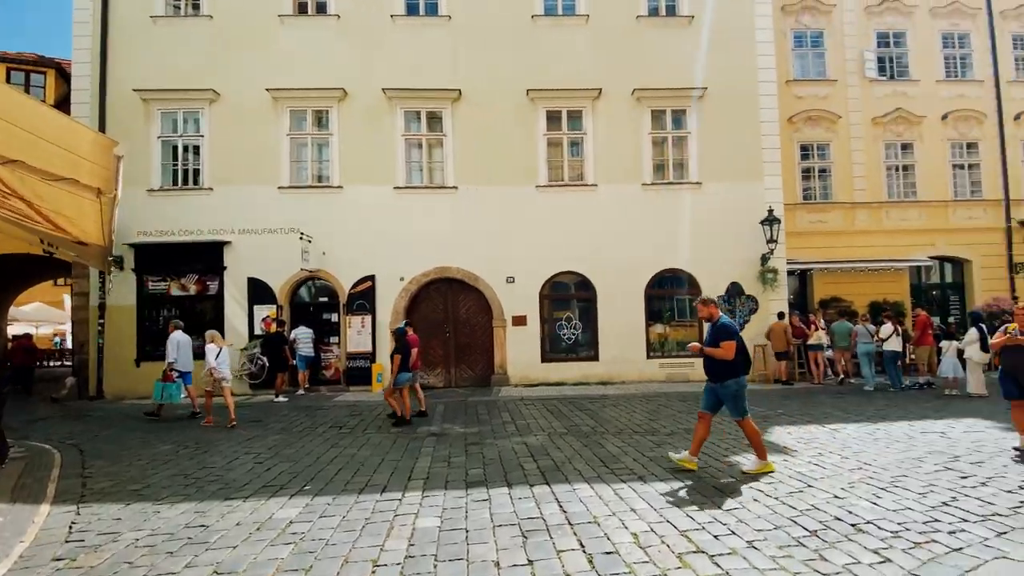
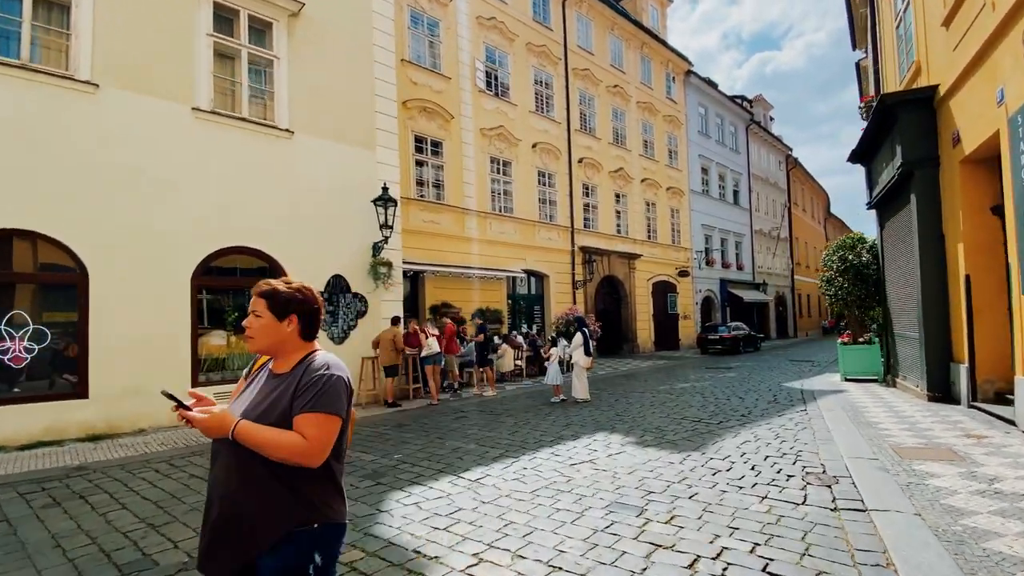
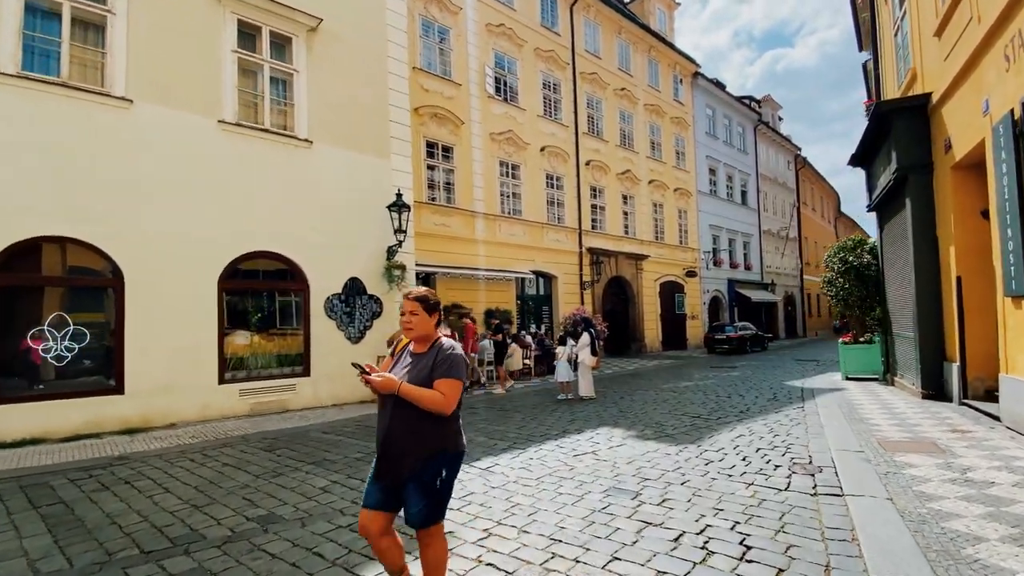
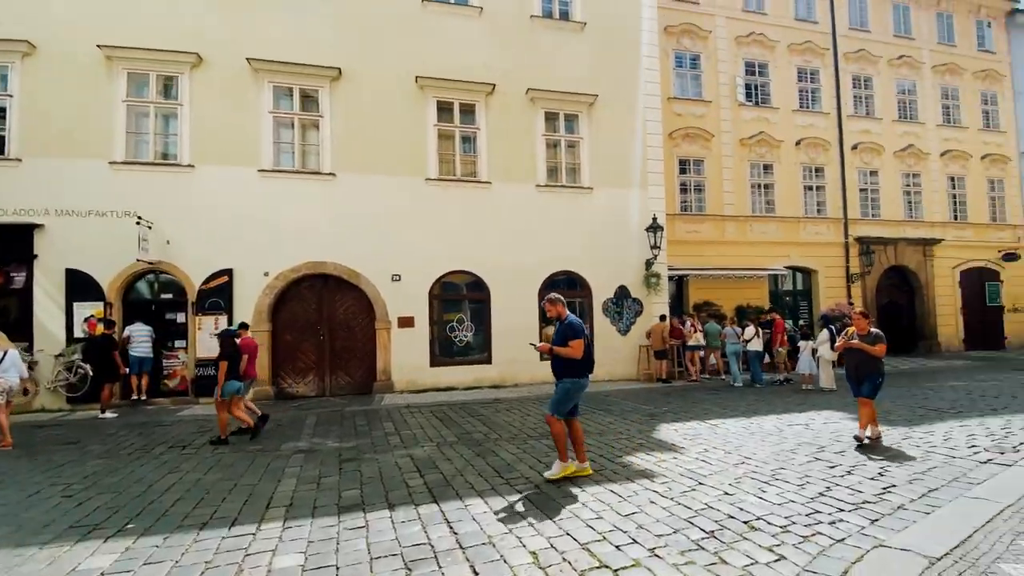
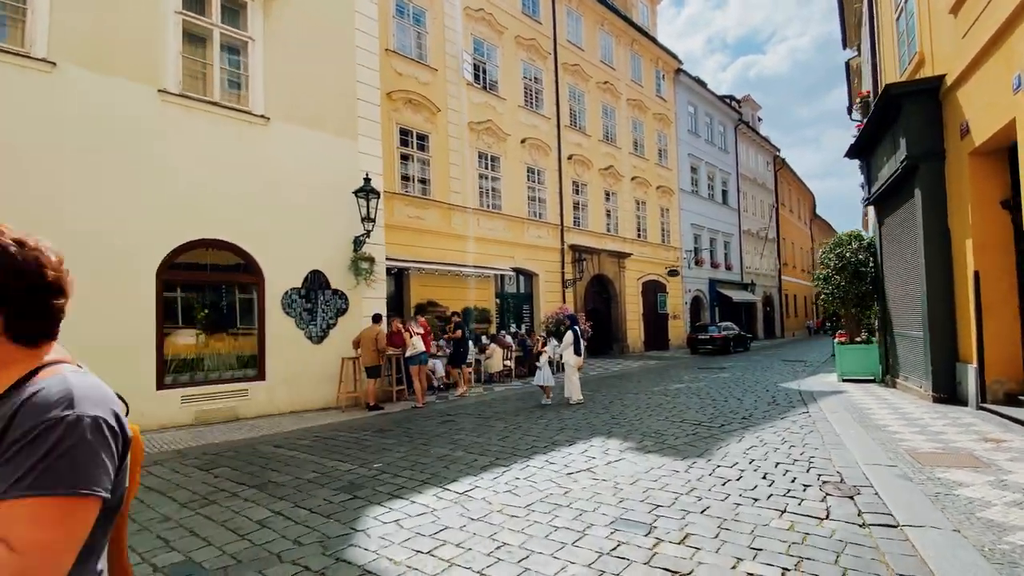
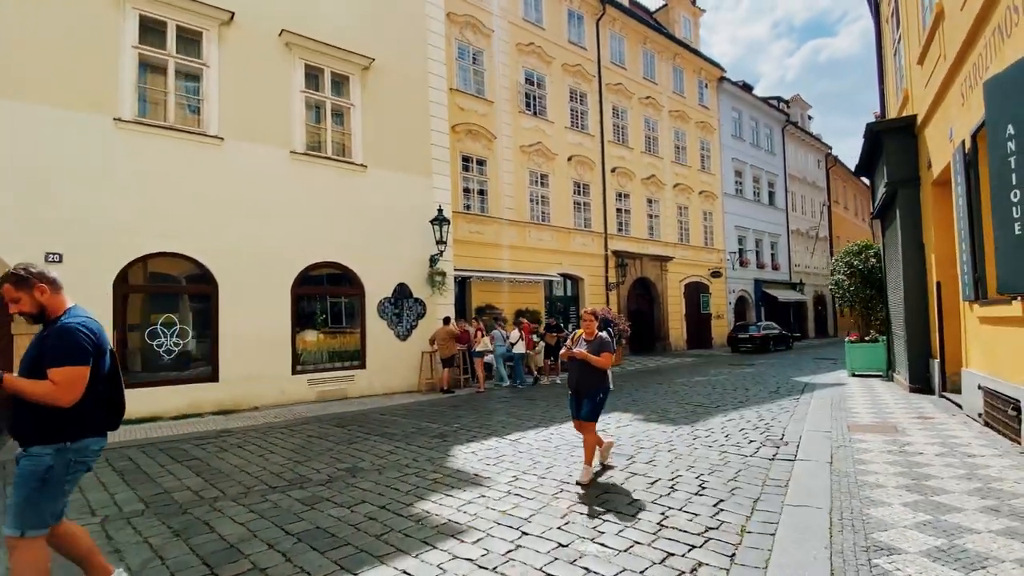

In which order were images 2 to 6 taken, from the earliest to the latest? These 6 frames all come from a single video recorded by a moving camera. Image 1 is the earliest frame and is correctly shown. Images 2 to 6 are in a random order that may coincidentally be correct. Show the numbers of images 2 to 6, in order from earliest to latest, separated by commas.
4, 6, 3, 2, 5
